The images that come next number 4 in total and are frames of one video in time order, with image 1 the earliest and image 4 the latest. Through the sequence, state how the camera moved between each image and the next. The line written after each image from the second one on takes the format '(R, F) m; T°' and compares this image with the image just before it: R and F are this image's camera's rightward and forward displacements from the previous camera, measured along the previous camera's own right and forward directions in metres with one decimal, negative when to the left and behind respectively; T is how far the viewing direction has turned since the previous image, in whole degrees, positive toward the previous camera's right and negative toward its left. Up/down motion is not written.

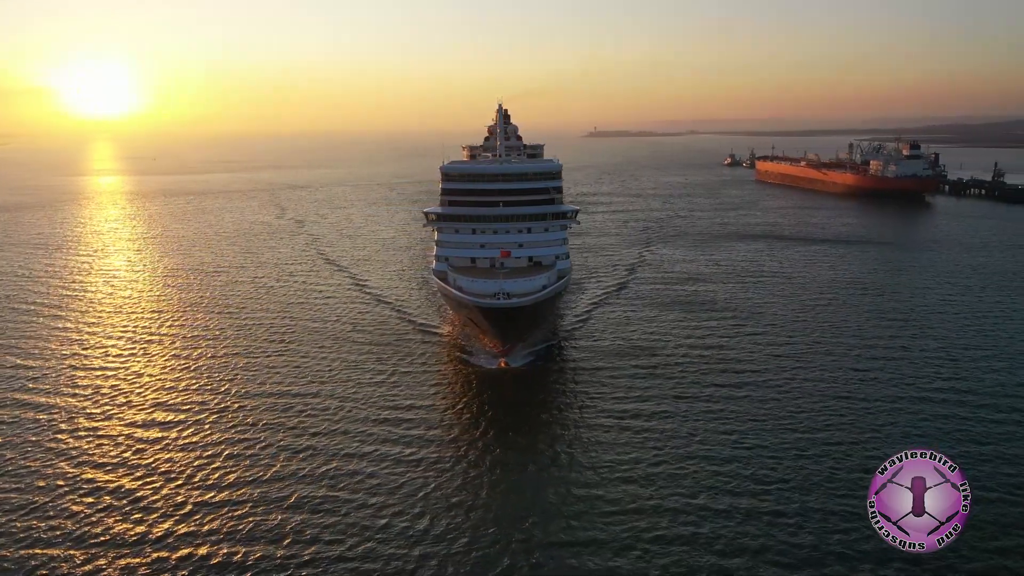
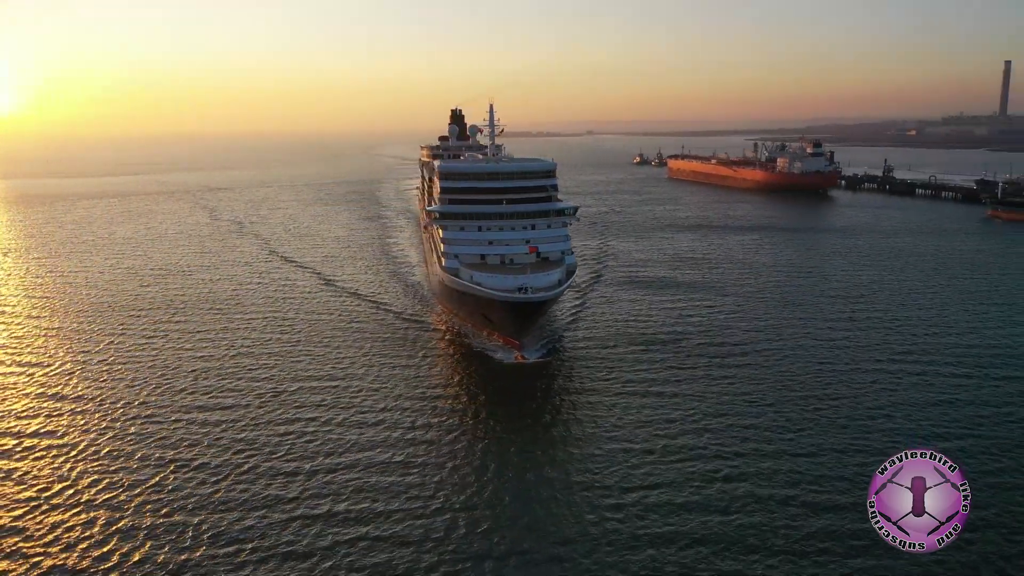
(-4.4, -1.1) m; +7°
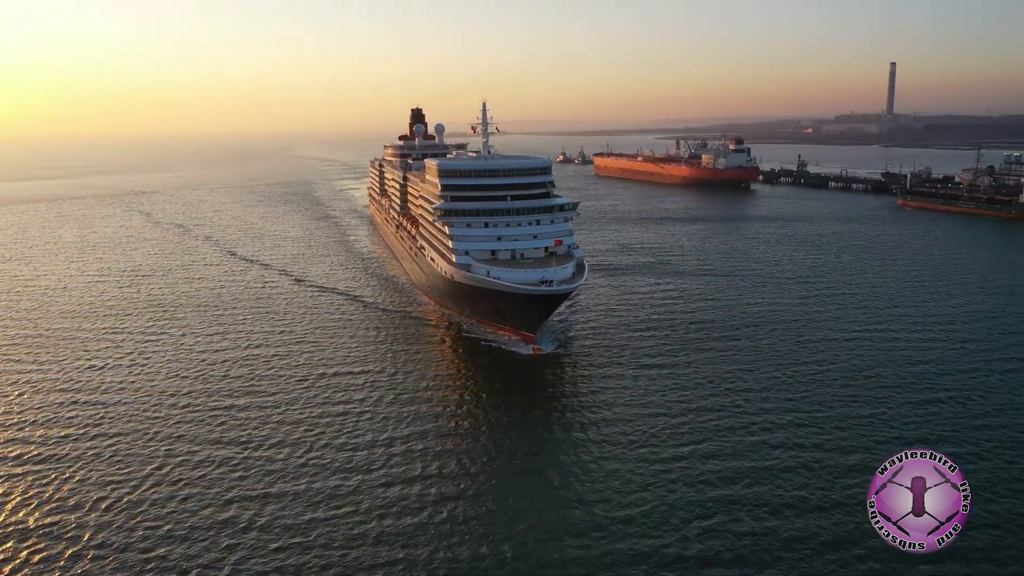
(-3.8, -1.3) m; +6°
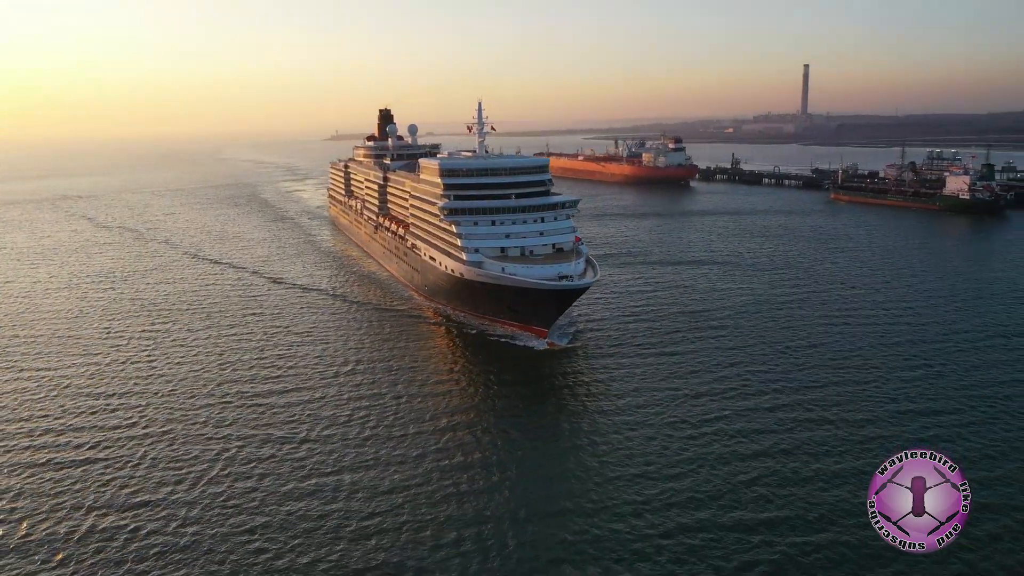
(-3.4, -1.2) m; +5°
